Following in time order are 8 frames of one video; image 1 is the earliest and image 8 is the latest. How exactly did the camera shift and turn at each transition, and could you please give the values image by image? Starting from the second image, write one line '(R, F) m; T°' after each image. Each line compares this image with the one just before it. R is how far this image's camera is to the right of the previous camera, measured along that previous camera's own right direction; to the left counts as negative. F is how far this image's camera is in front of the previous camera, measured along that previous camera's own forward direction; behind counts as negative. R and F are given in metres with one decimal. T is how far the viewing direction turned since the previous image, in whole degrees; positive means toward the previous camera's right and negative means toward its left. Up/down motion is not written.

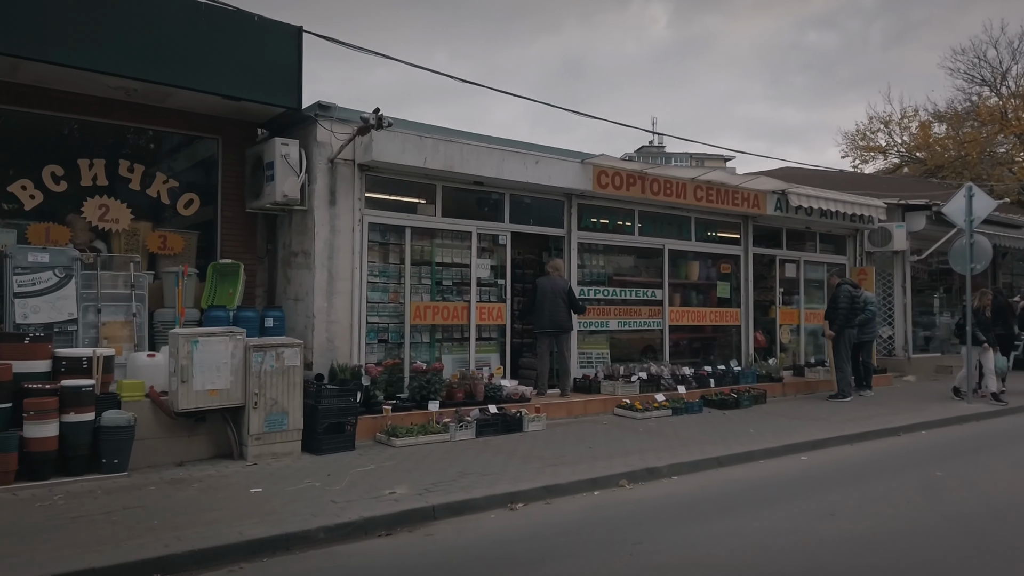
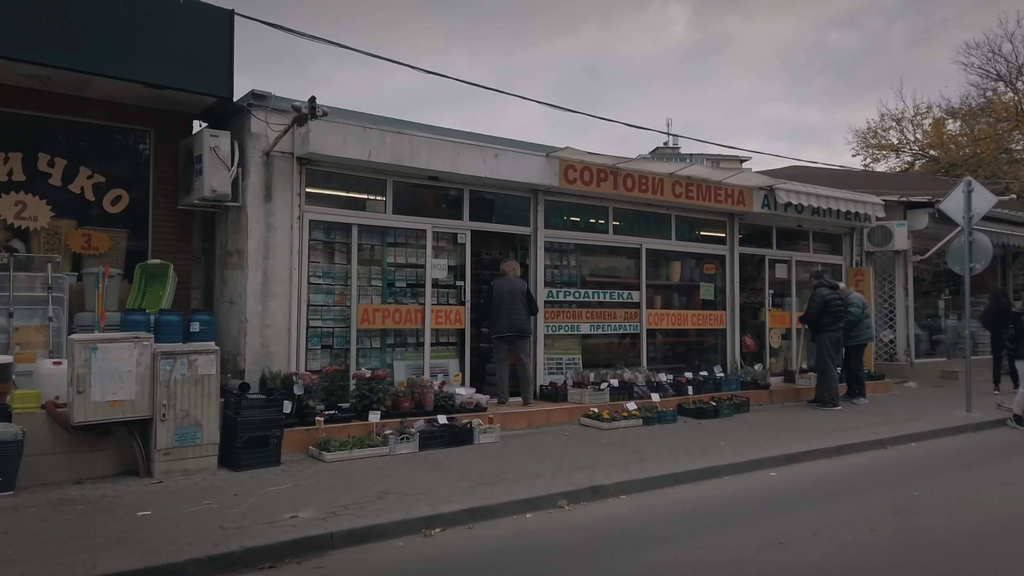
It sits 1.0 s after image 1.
(+0.5, +0.6) m; -1°
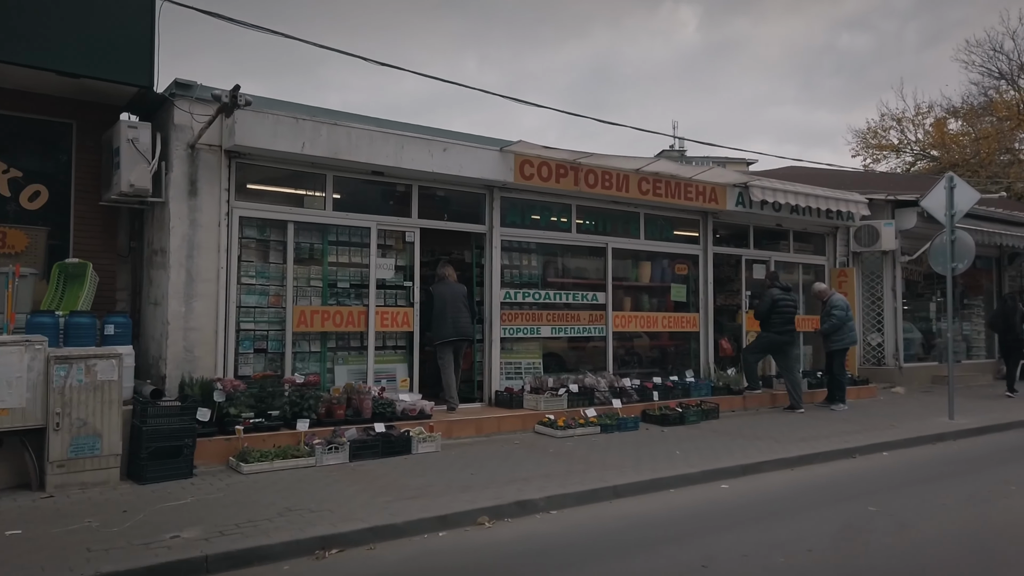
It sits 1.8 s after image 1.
(+0.5, +0.5) m; -1°
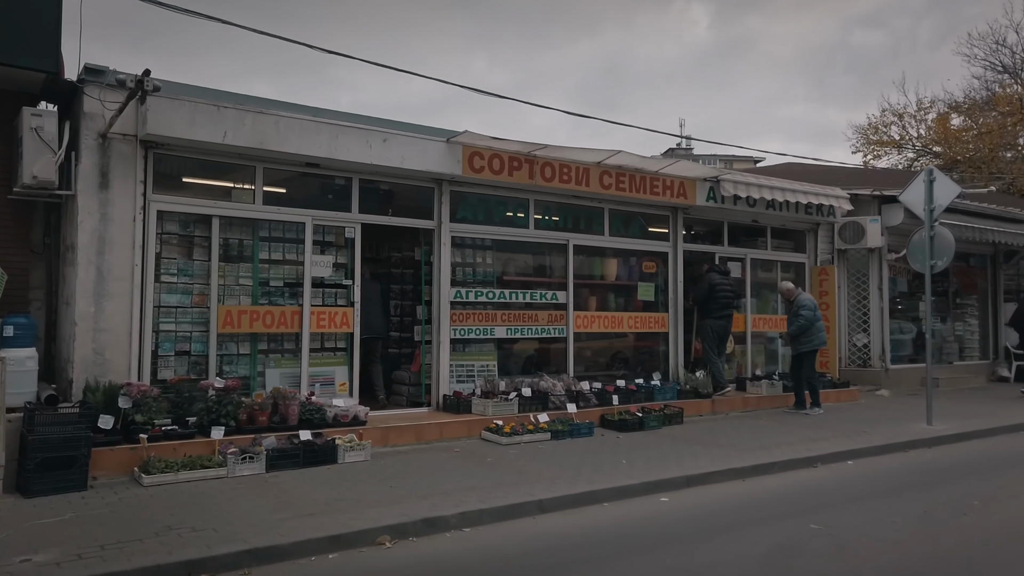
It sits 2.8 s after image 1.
(+0.5, +0.5) m; -1°
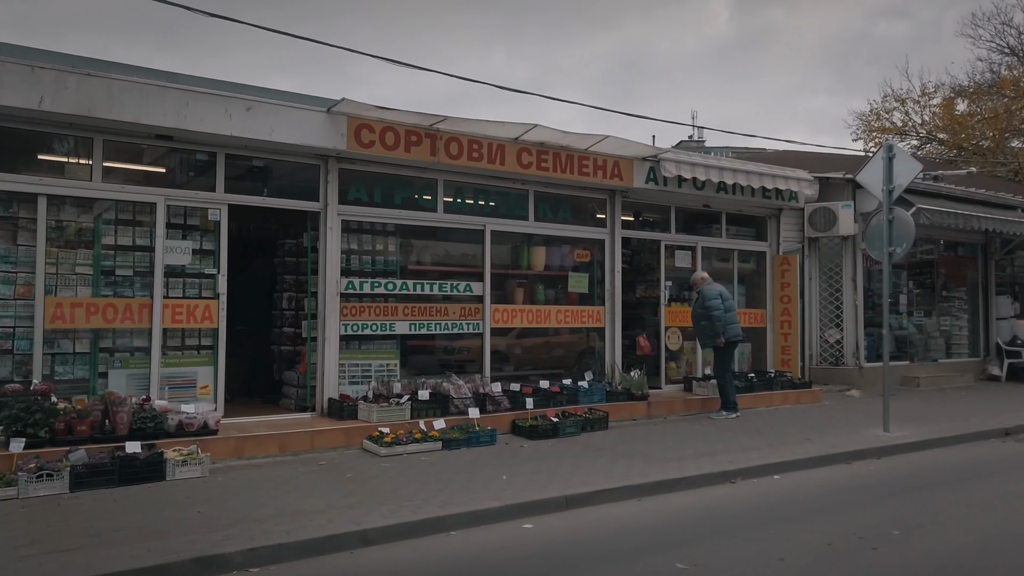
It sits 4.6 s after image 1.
(+1.0, +1.1) m; -1°
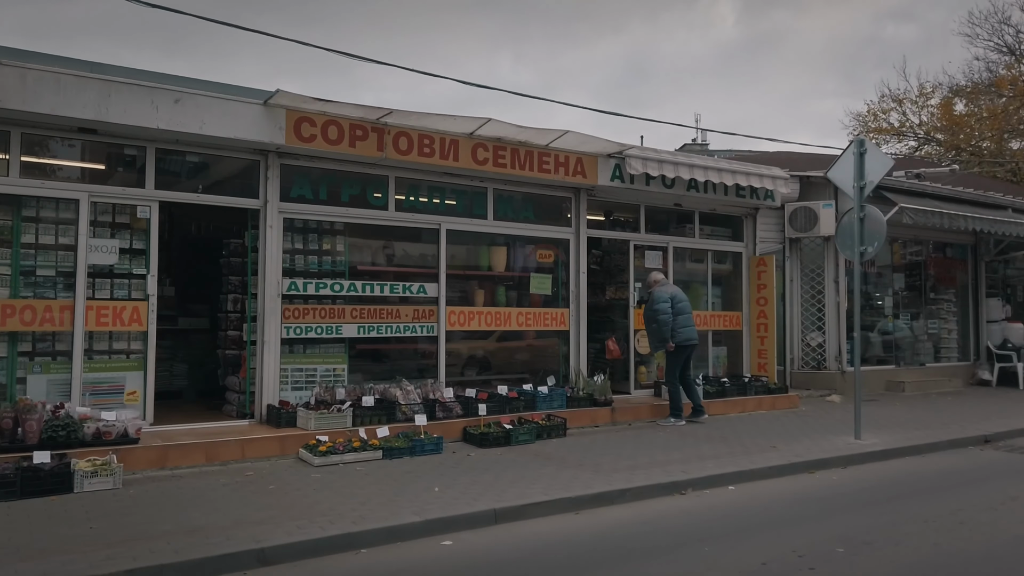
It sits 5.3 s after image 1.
(+0.4, +0.4) m; 0°
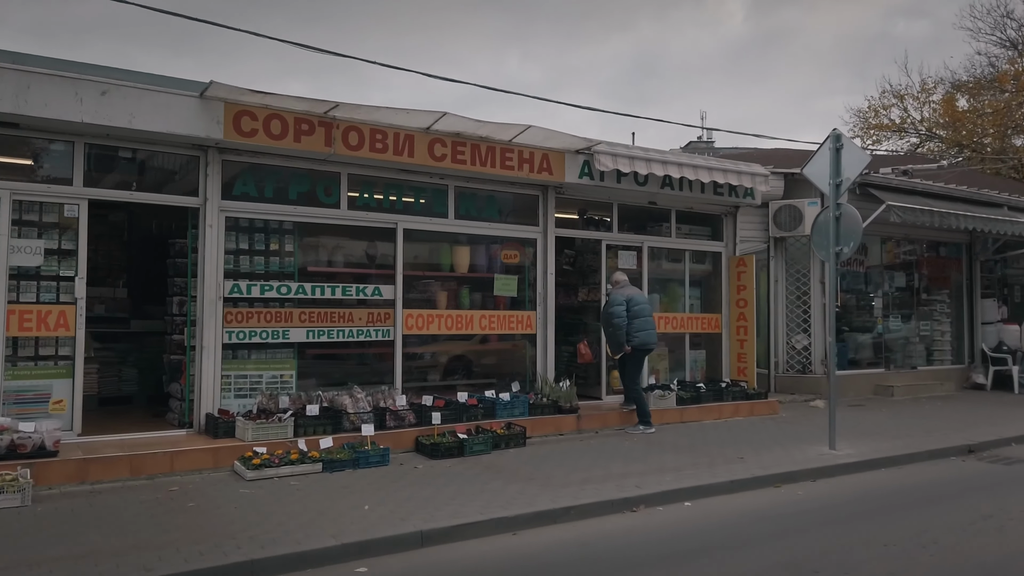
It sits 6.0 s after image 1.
(+0.4, +0.4) m; 0°
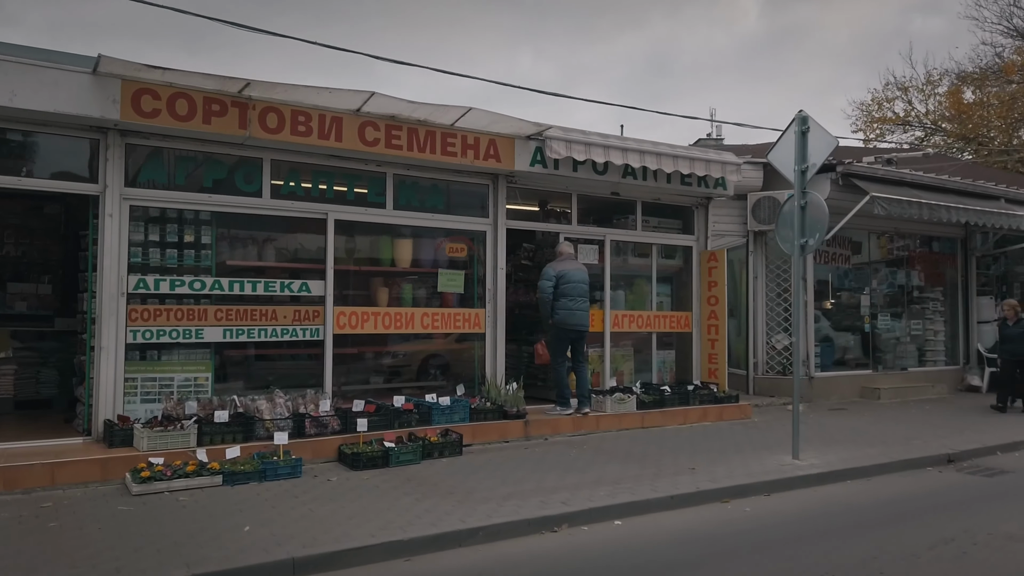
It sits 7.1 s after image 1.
(+0.6, +0.7) m; -1°
